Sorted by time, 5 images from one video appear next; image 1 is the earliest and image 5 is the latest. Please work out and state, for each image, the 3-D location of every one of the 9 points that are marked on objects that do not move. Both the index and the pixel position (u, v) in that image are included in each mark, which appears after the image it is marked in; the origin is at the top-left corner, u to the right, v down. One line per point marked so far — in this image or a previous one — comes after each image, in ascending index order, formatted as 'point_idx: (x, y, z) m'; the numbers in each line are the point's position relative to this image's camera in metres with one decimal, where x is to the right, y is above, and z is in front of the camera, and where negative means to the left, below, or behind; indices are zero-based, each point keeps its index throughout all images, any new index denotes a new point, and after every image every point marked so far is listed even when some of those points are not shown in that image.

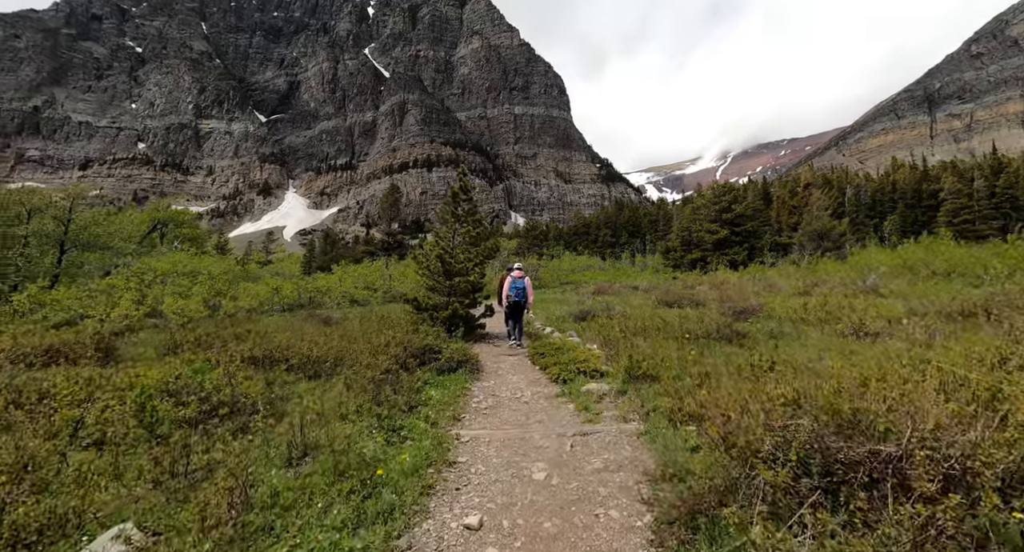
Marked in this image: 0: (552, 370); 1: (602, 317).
0: (+0.8, -1.8, +9.7) m
1: (+2.7, -1.2, +15.1) m
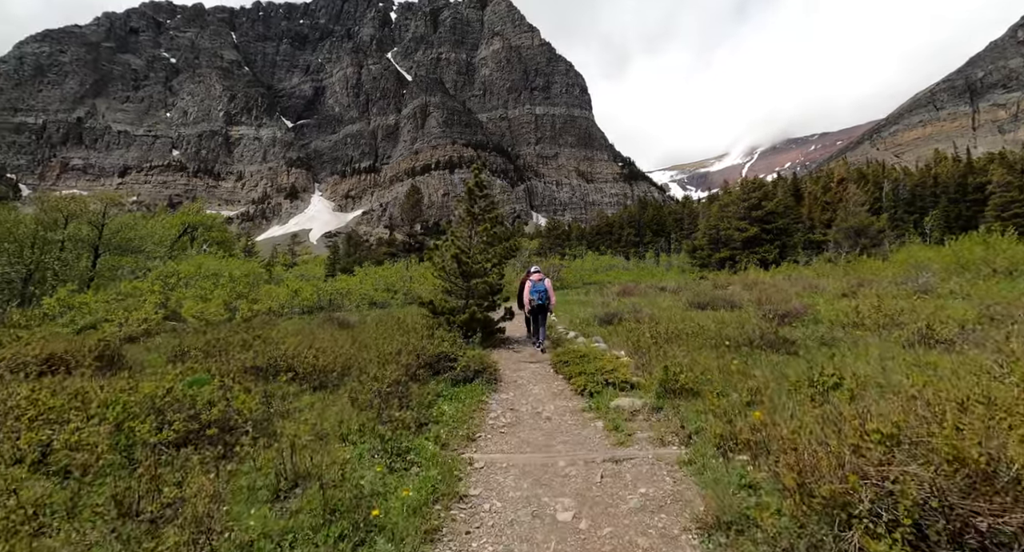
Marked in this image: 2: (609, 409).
0: (+1.1, -1.9, +8.8) m
1: (+3.3, -1.3, +14.2) m
2: (+1.4, -1.9, +7.3) m
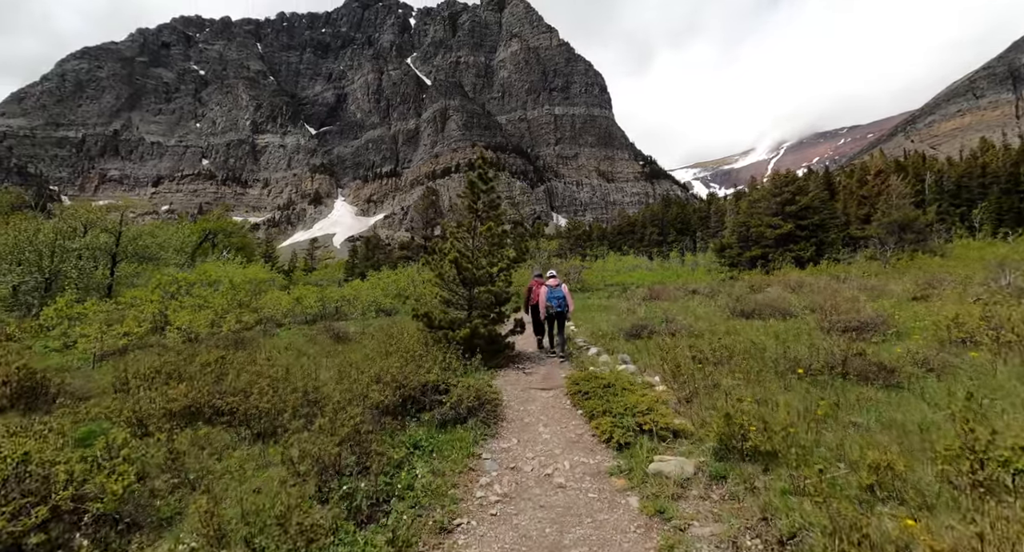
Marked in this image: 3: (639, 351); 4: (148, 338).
0: (+1.2, -2.0, +6.7) m
1: (+3.6, -1.4, +11.9) m
2: (+1.4, -2.0, +5.2) m
3: (+2.8, -1.6, +10.9) m
4: (-12.9, -2.2, +17.8) m
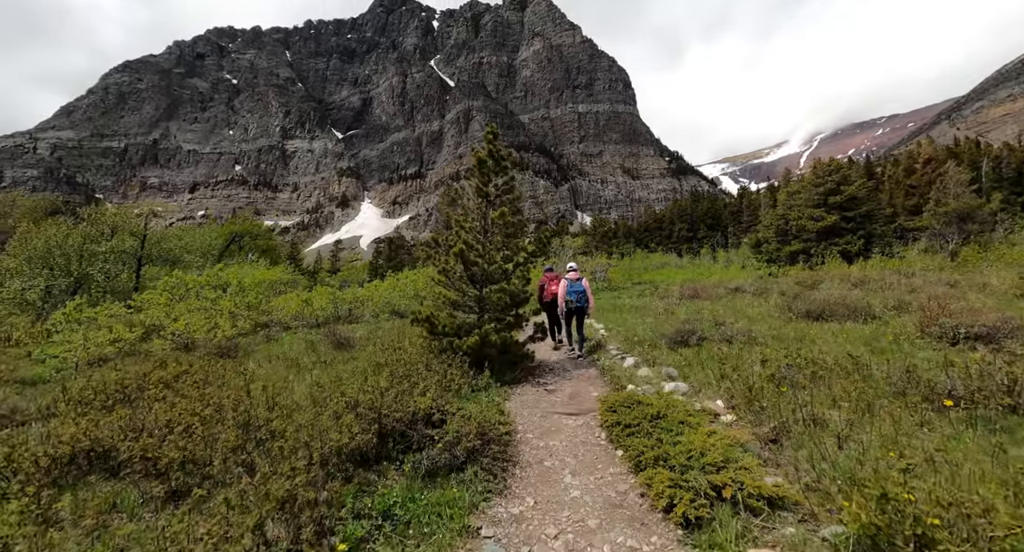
0: (+1.3, -1.9, +4.7) m
1: (+4.0, -1.3, +9.8) m
2: (+1.4, -2.0, +3.1) m
3: (+3.1, -1.5, +8.8) m
4: (-12.2, -2.2, +16.4) m
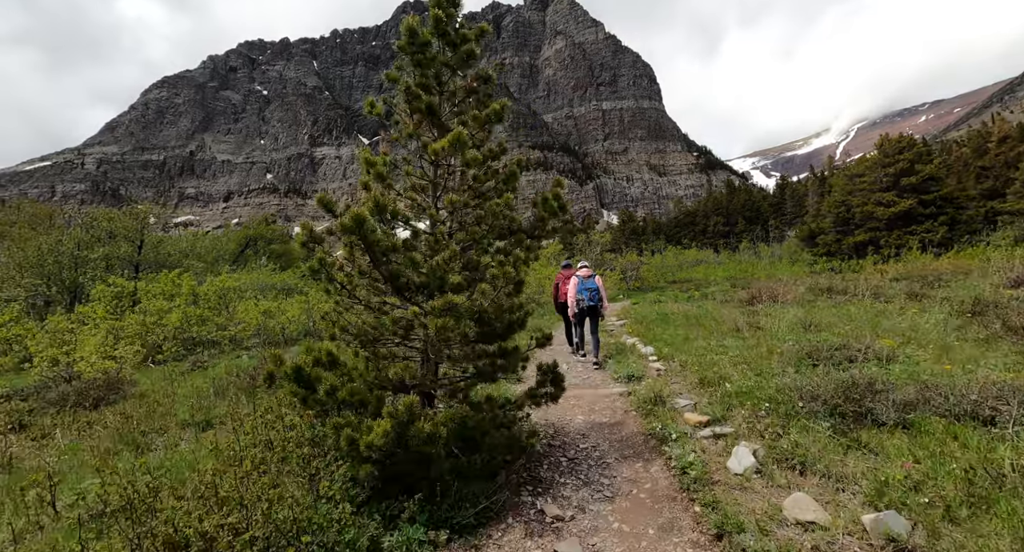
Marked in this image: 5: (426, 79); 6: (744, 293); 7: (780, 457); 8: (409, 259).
0: (+0.8, -1.9, -0.7) m
1: (+3.7, -1.2, +4.2) m
2: (+0.8, -1.9, -2.3) m
3: (+2.8, -1.5, +3.3) m
4: (-12.0, -2.4, +11.7) m
5: (-0.8, +2.1, +5.7) m
6: (+9.0, -0.6, +19.5) m
7: (+2.4, -1.6, +4.3) m
8: (-1.0, +0.2, +4.5) m
